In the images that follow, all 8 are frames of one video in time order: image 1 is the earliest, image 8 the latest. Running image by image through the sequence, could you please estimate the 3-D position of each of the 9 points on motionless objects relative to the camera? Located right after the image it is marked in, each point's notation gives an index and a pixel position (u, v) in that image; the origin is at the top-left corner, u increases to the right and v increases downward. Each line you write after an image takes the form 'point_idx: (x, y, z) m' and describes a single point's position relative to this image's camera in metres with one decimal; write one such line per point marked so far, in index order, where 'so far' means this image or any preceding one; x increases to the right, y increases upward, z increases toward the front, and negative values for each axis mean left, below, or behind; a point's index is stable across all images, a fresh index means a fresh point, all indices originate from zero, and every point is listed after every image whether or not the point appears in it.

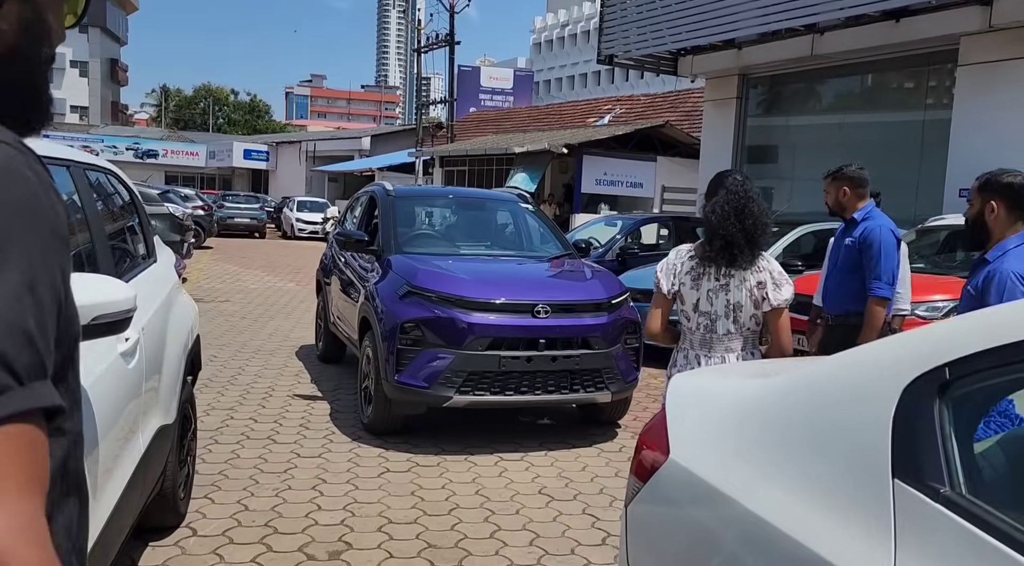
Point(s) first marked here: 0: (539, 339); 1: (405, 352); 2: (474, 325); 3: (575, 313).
0: (+0.2, -0.3, +4.7) m
1: (-0.7, -0.4, +4.7) m
2: (-0.2, -0.3, +4.6) m
3: (+0.4, -0.2, +4.9) m
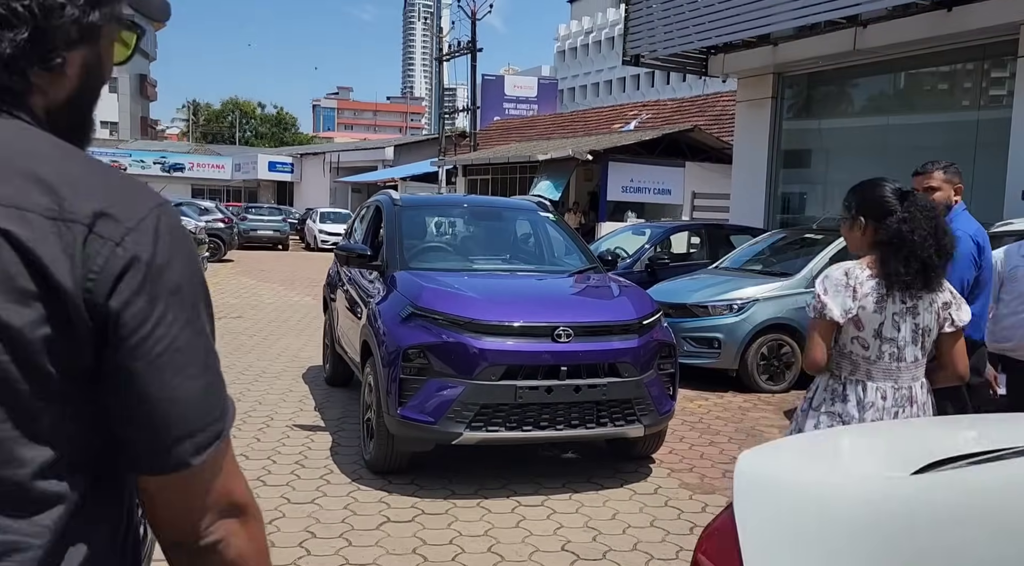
0: (+0.3, -0.5, +4.2) m
1: (-0.6, -0.5, +4.2) m
2: (-0.1, -0.4, +4.1) m
3: (+0.5, -0.3, +4.3) m
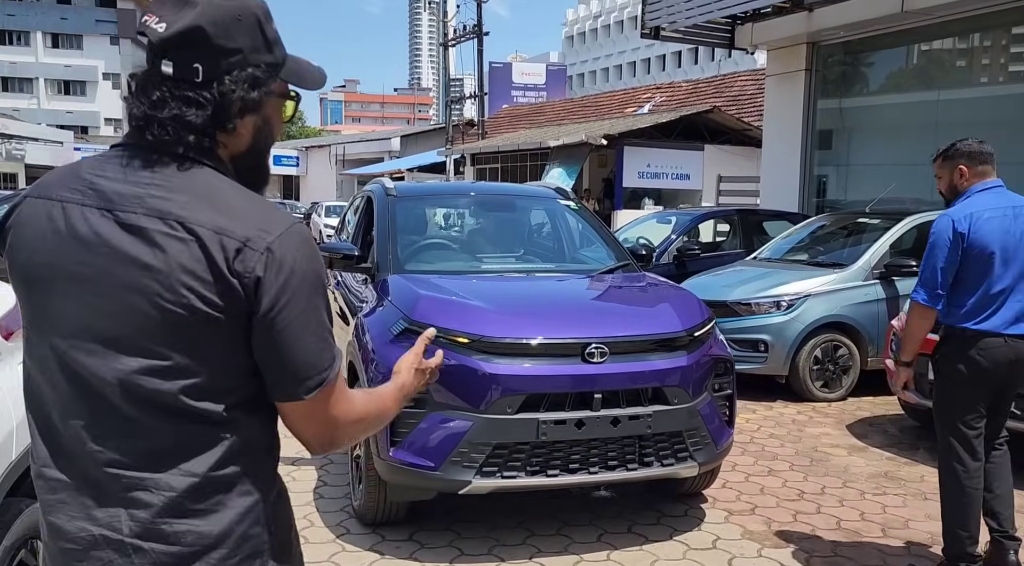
0: (+0.4, -0.5, +3.3) m
1: (-0.5, -0.6, +3.3) m
2: (0.0, -0.4, +3.2) m
3: (+0.6, -0.3, +3.4) m
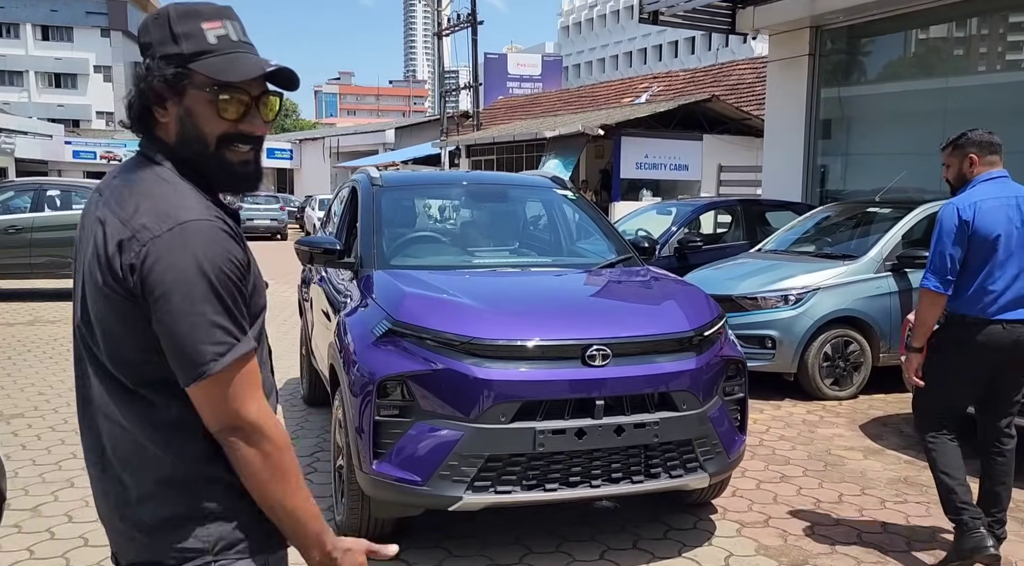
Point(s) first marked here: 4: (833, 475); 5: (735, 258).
0: (+0.3, -0.5, +3.0) m
1: (-0.5, -0.6, +3.0) m
2: (-0.1, -0.4, +2.9) m
3: (+0.6, -0.3, +3.2) m
4: (+1.8, -1.1, +4.3) m
5: (+2.1, +0.2, +7.4) m
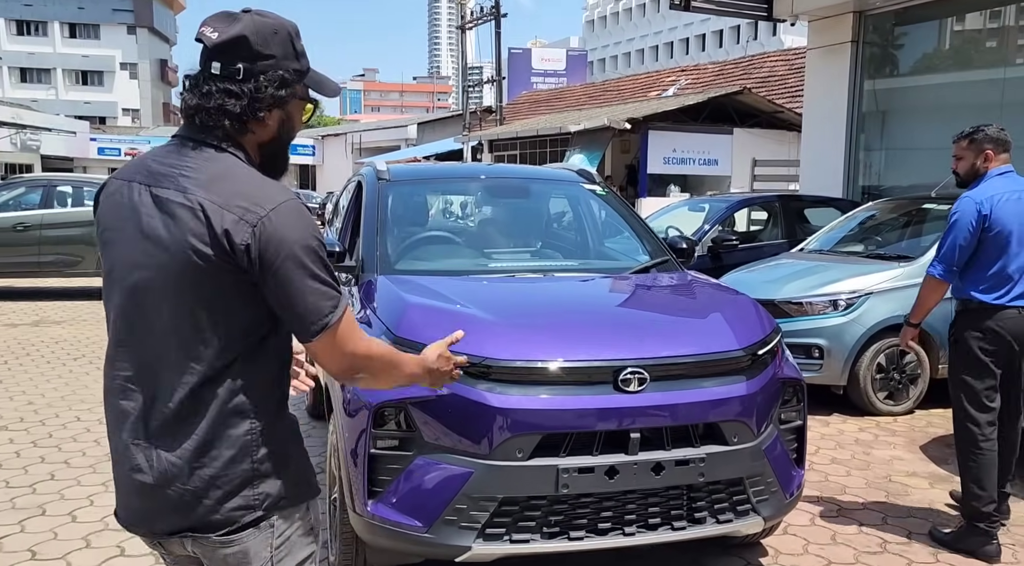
0: (+0.4, -0.5, +2.5) m
1: (-0.4, -0.6, +2.6) m
2: (0.0, -0.4, +2.5) m
3: (+0.6, -0.3, +2.7) m
4: (+1.9, -1.1, +3.8) m
5: (+2.3, +0.2, +6.9) m
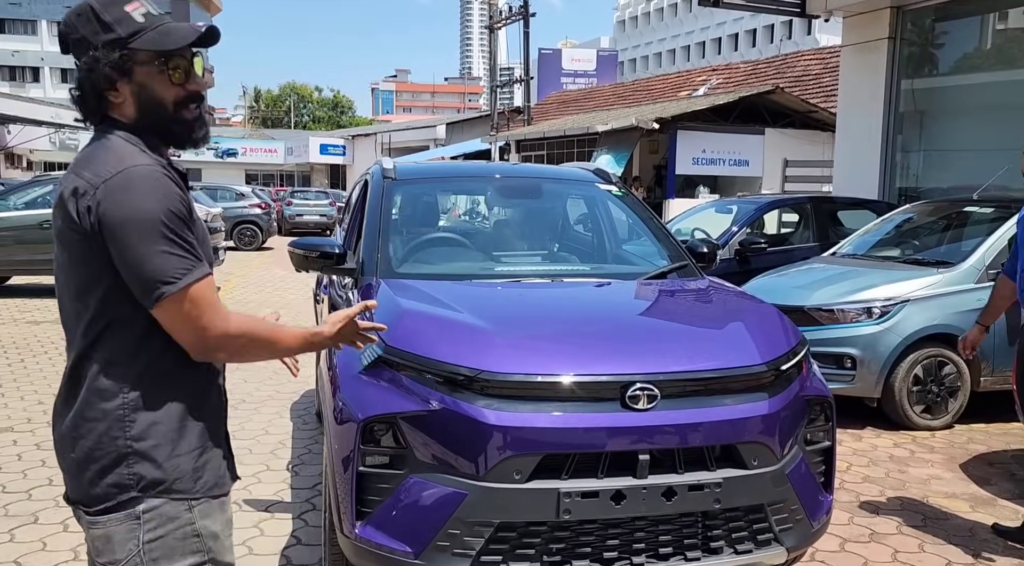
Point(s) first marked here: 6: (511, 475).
0: (+0.4, -0.5, +2.3) m
1: (-0.4, -0.6, +2.4) m
2: (0.0, -0.4, +2.3) m
3: (+0.6, -0.4, +2.5) m
4: (+1.9, -1.2, +3.5) m
5: (+2.5, +0.2, +6.6) m
6: (0.0, -0.6, +2.3) m
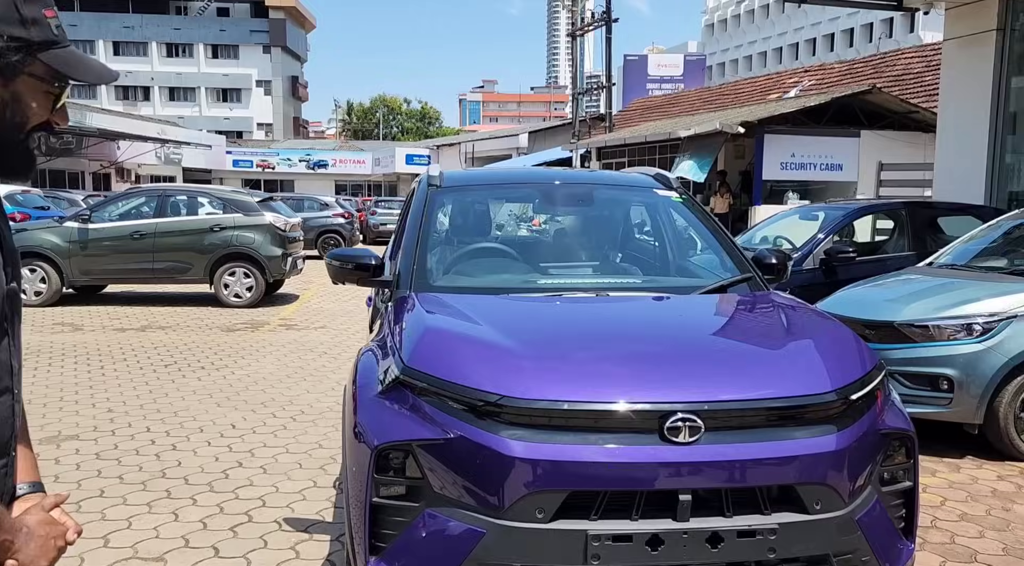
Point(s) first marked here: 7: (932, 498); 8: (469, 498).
0: (+0.5, -0.6, +2.1) m
1: (-0.4, -0.7, +2.2) m
2: (0.0, -0.5, +2.1) m
3: (+0.7, -0.4, +2.2) m
4: (+2.1, -1.2, +3.1) m
5: (+3.0, +0.1, +6.0) m
6: (+0.1, -0.6, +2.1) m
7: (+2.2, -1.1, +4.0) m
8: (-0.1, -0.6, +2.1) m
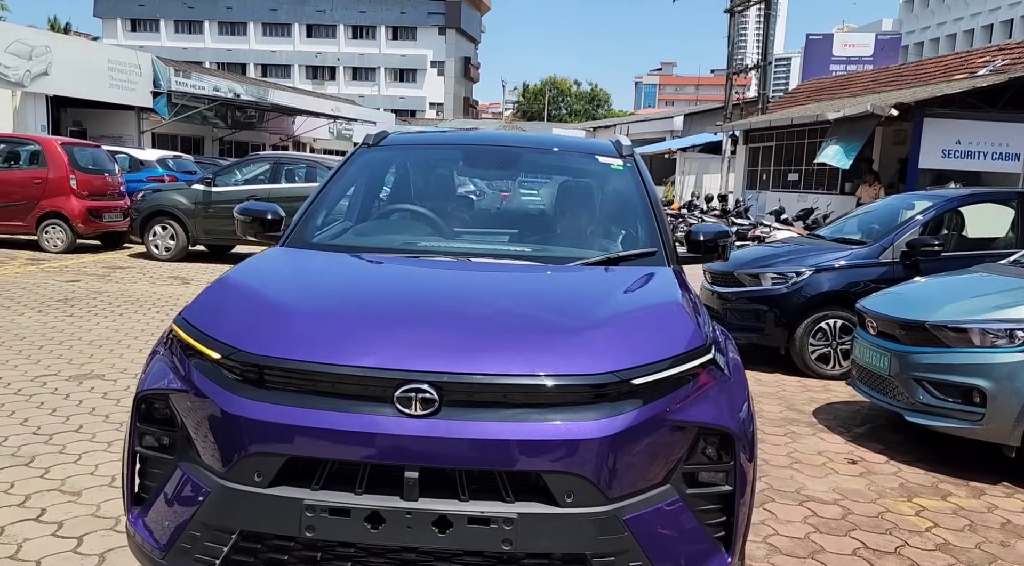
0: (-0.3, -0.5, +1.9) m
1: (-1.0, -0.5, +2.2) m
2: (-0.6, -0.3, +2.0) m
3: (0.0, -0.3, +1.9) m
4: (+1.6, -1.2, +2.6) m
5: (+3.2, +0.1, +5.2) m
6: (-0.6, -0.5, +2.0) m
7: (+1.8, -1.1, +3.4) m
8: (-0.8, -0.4, +2.1) m
